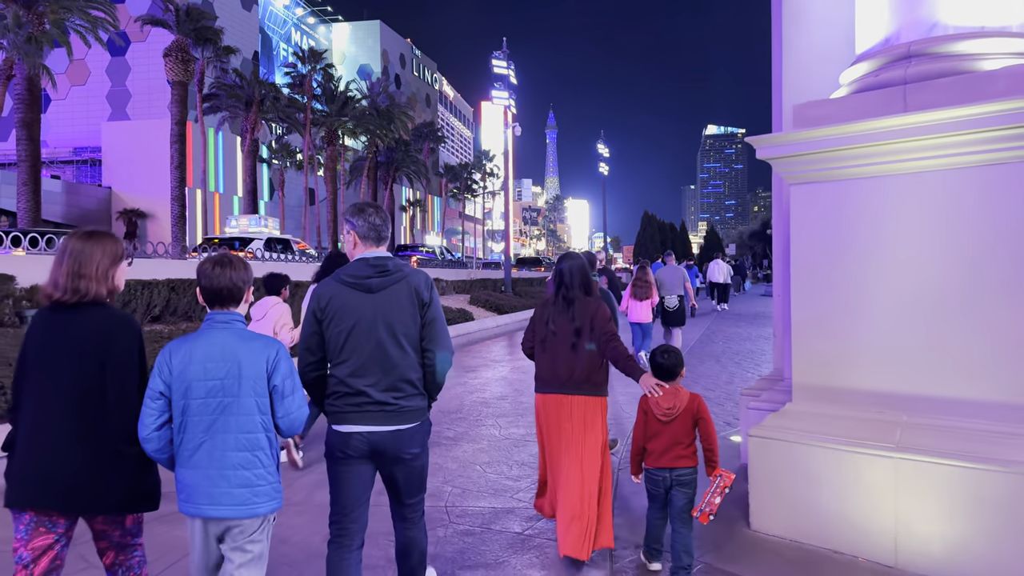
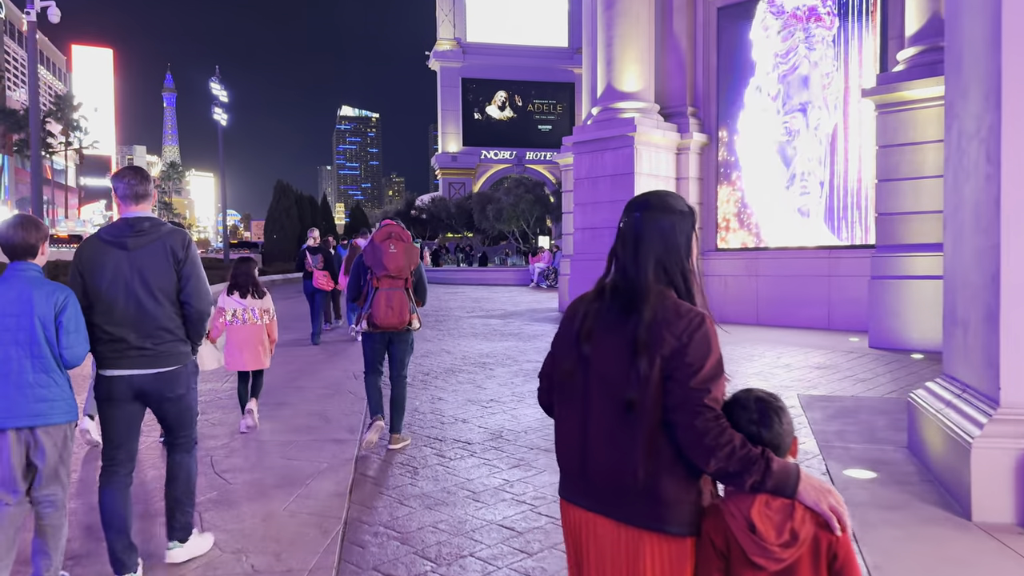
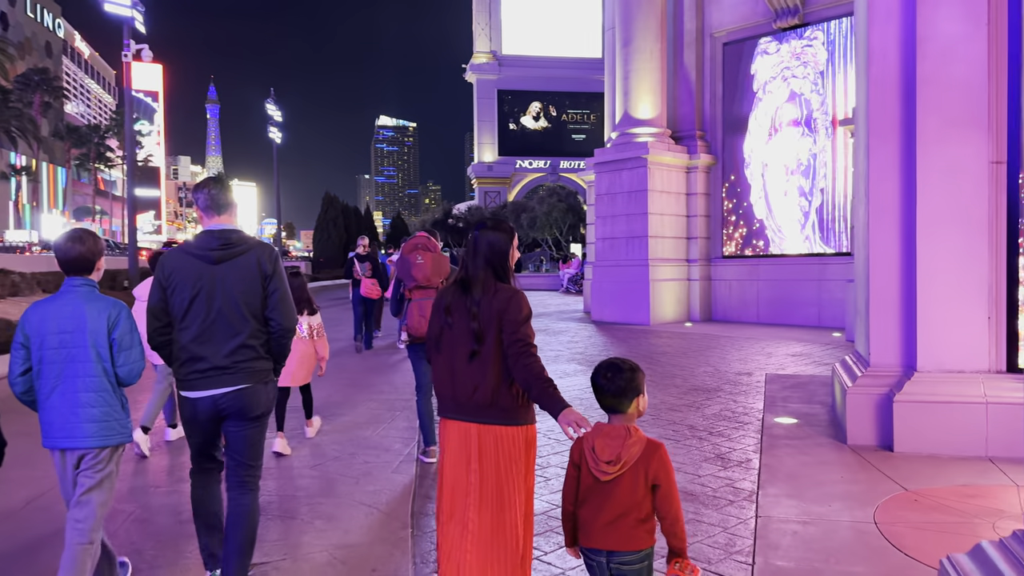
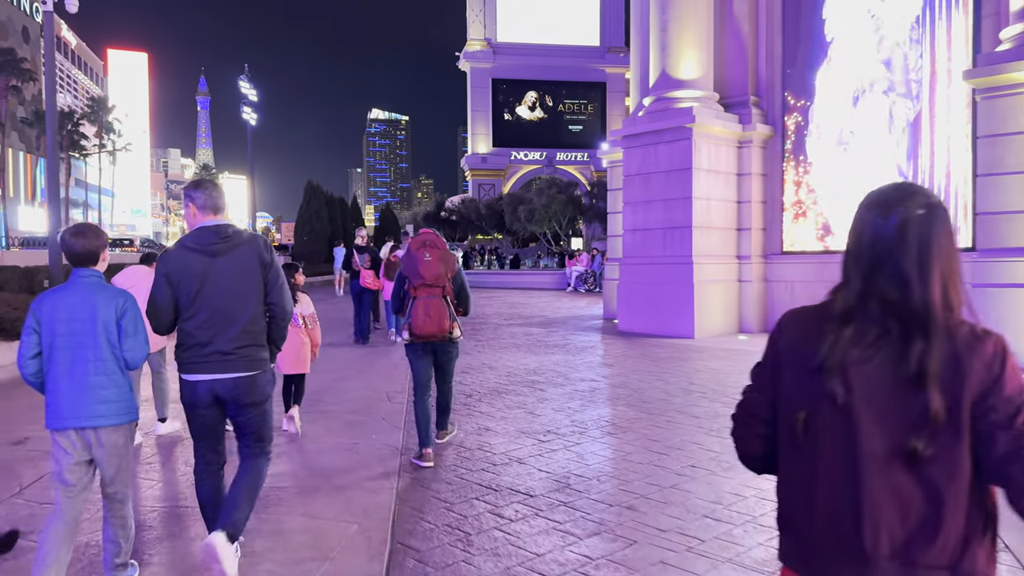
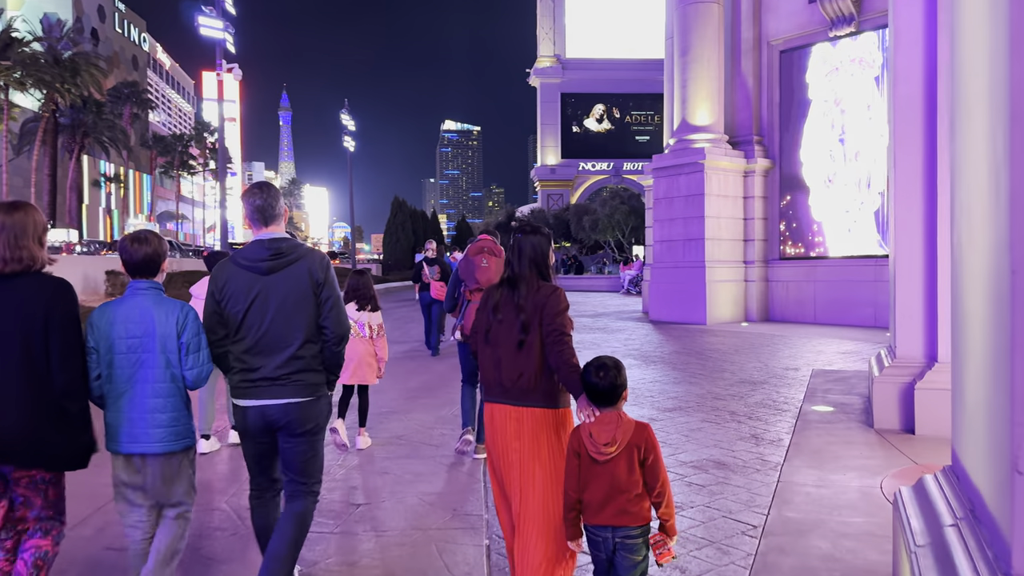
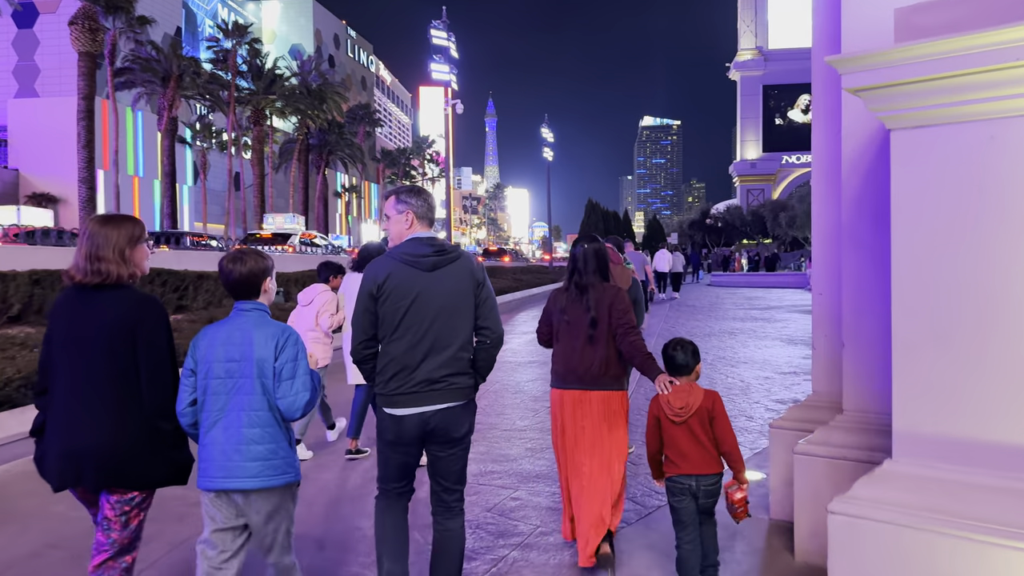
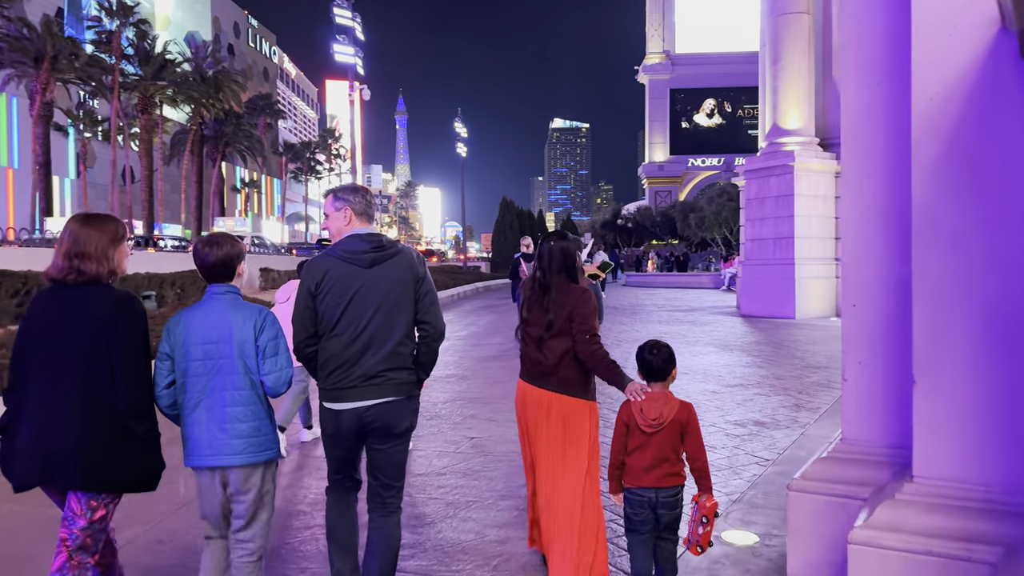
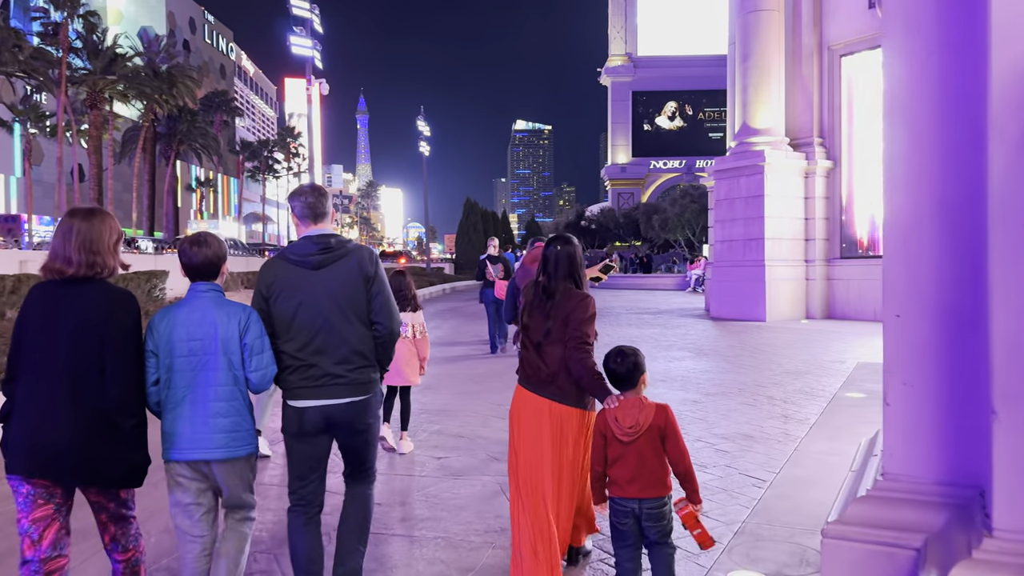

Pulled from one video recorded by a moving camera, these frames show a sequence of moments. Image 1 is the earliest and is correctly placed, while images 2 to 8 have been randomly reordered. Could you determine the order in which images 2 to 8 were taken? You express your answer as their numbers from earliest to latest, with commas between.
6, 7, 8, 5, 3, 2, 4
